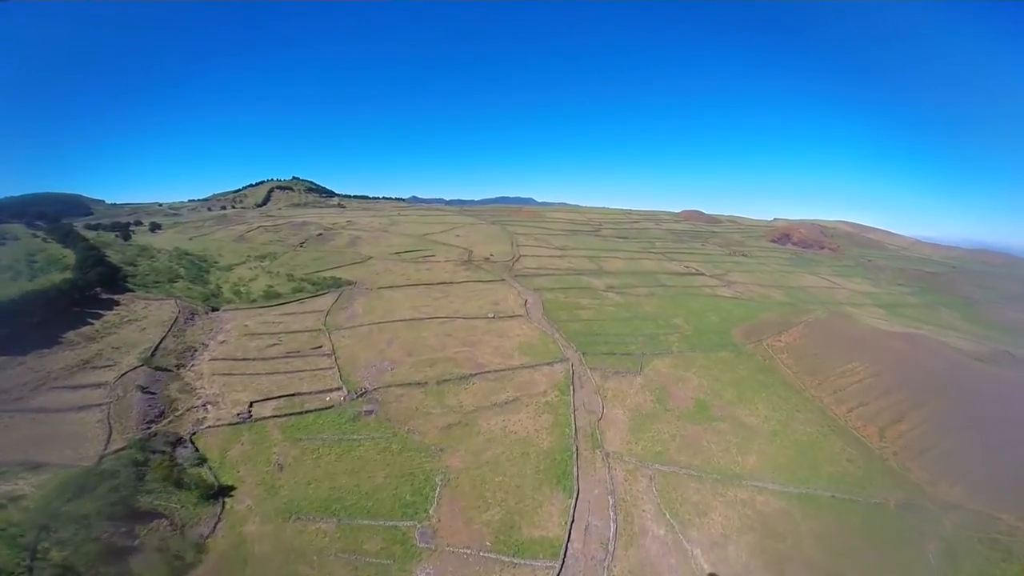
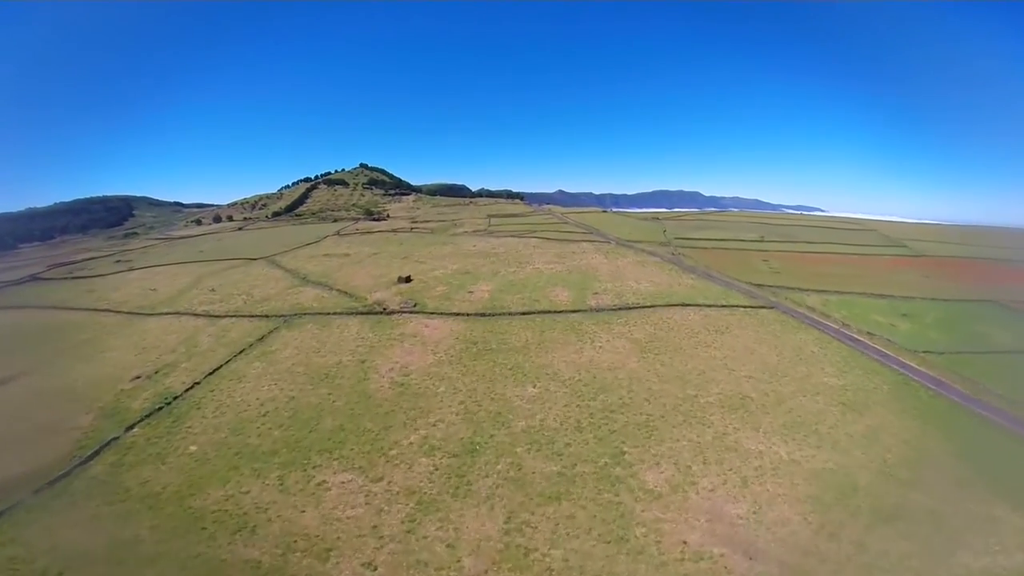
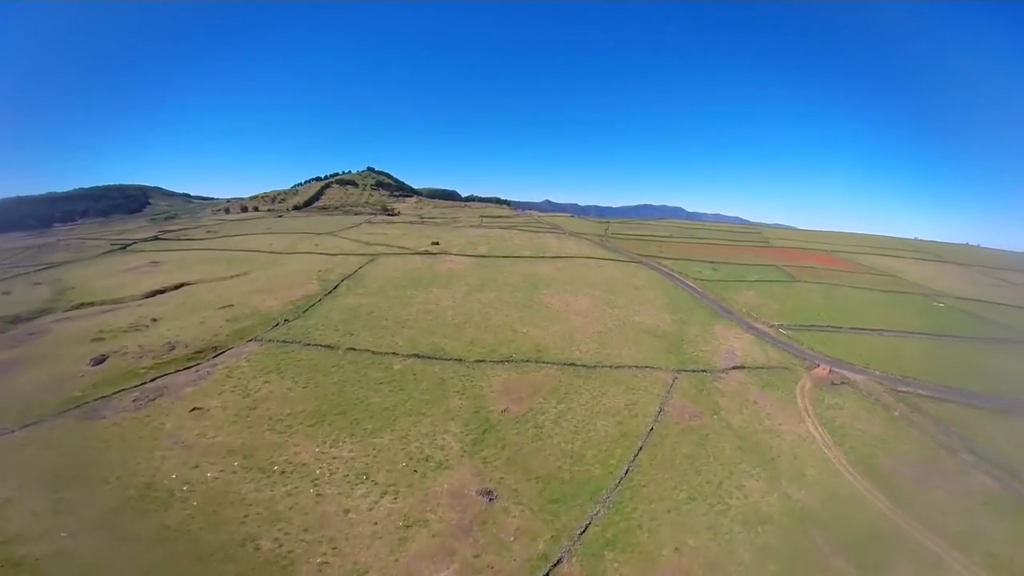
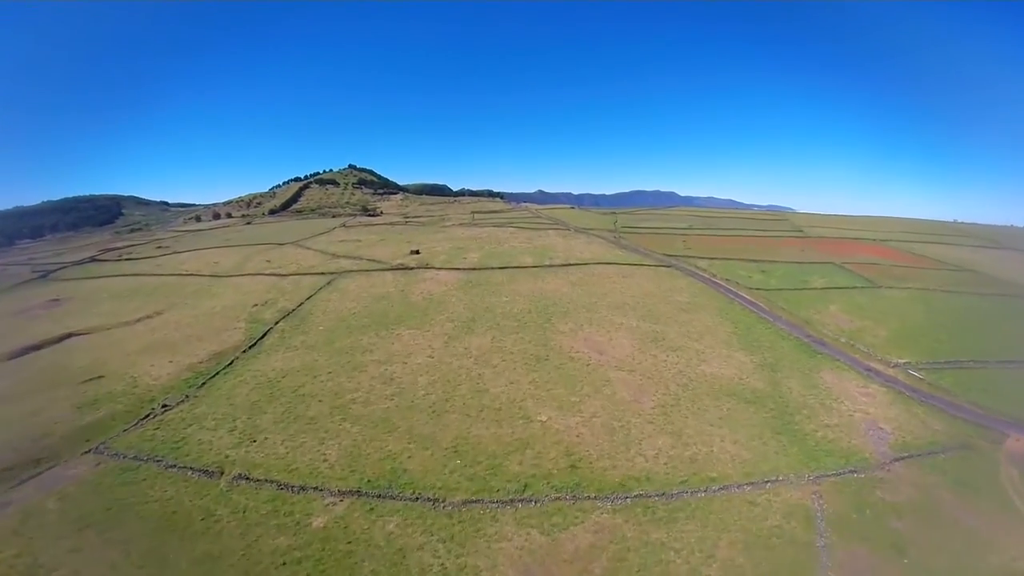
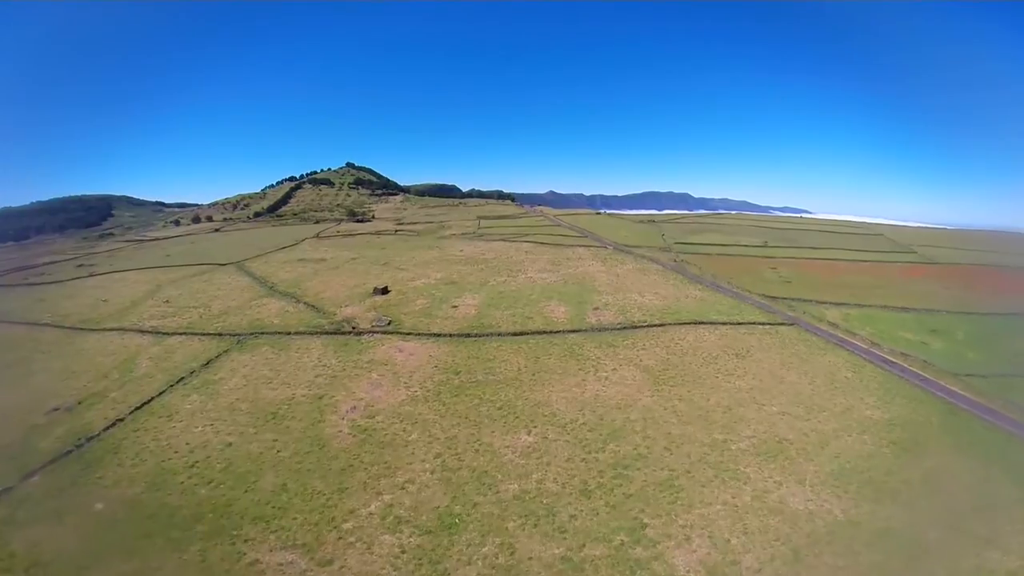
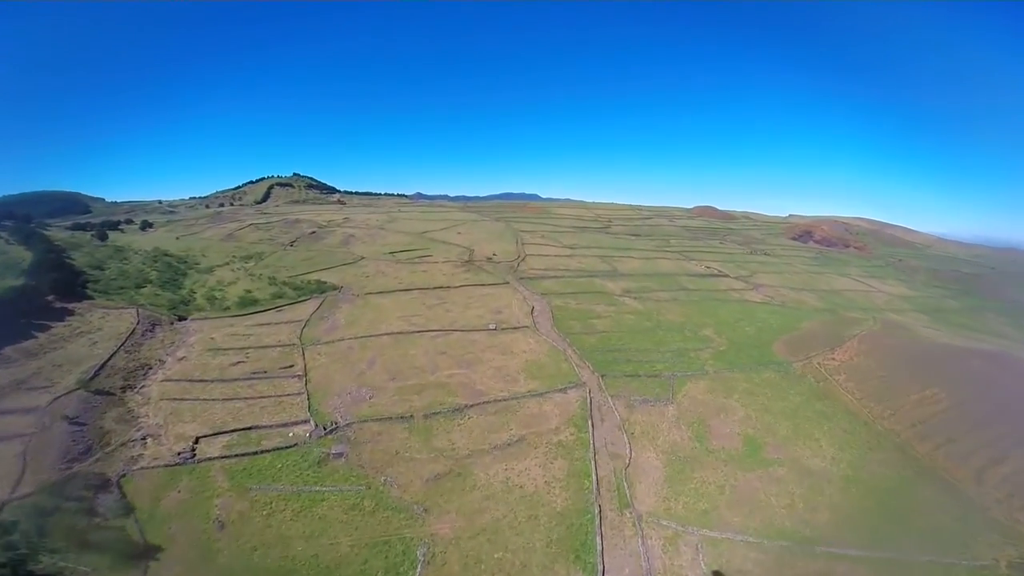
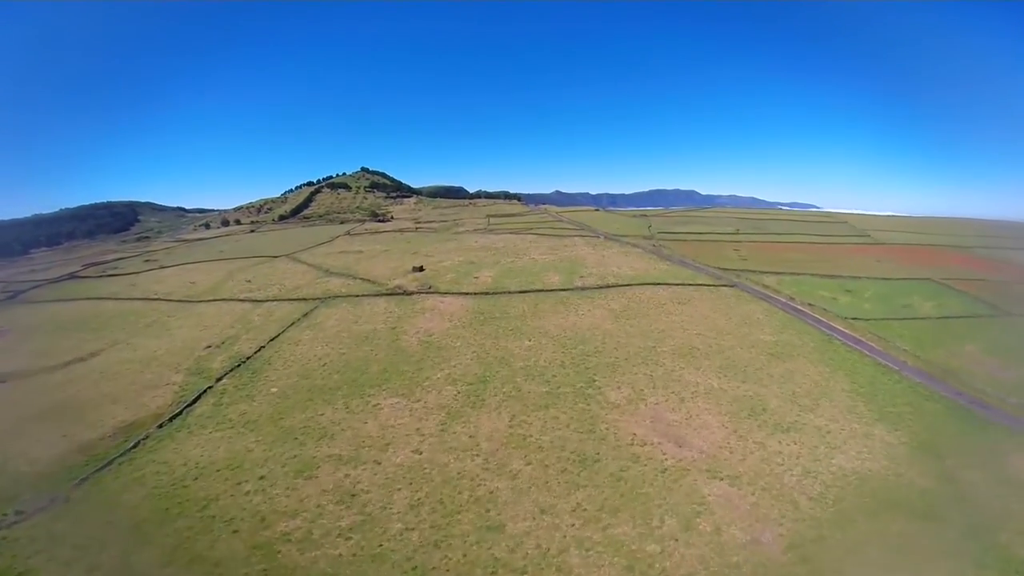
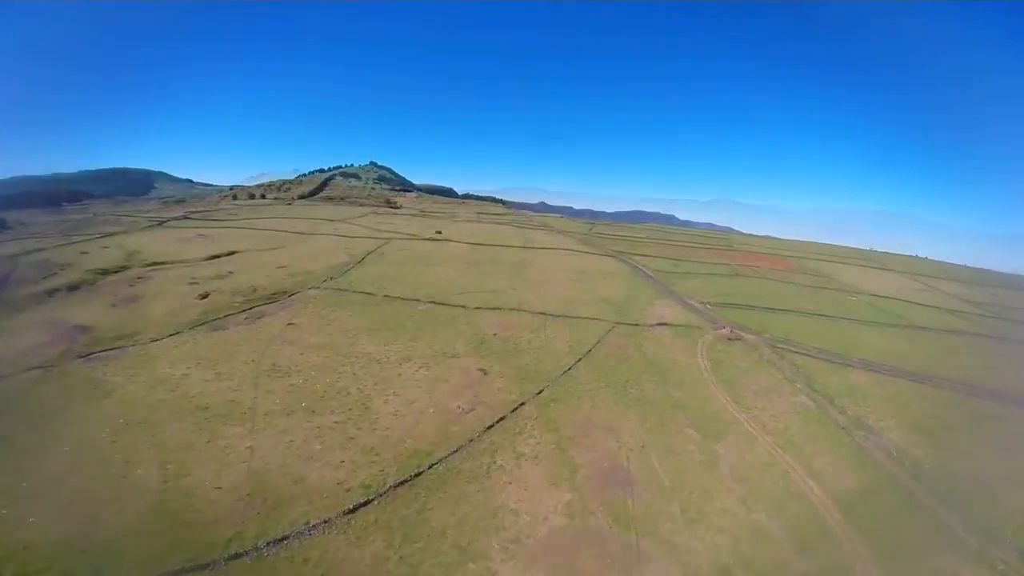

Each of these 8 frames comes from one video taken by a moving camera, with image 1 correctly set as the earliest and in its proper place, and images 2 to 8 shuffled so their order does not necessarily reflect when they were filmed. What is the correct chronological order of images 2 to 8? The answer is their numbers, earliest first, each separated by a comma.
6, 8, 3, 4, 7, 2, 5
